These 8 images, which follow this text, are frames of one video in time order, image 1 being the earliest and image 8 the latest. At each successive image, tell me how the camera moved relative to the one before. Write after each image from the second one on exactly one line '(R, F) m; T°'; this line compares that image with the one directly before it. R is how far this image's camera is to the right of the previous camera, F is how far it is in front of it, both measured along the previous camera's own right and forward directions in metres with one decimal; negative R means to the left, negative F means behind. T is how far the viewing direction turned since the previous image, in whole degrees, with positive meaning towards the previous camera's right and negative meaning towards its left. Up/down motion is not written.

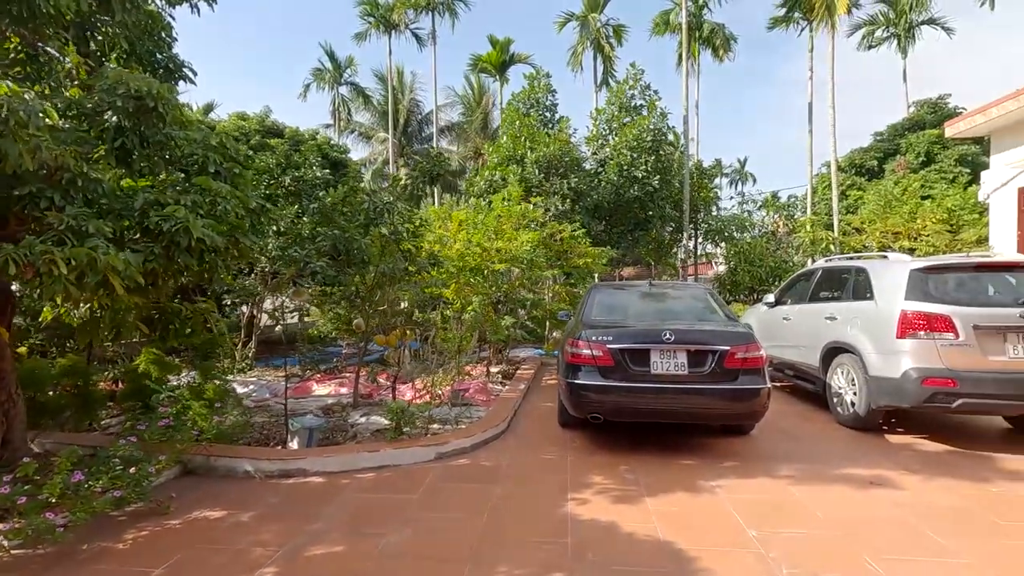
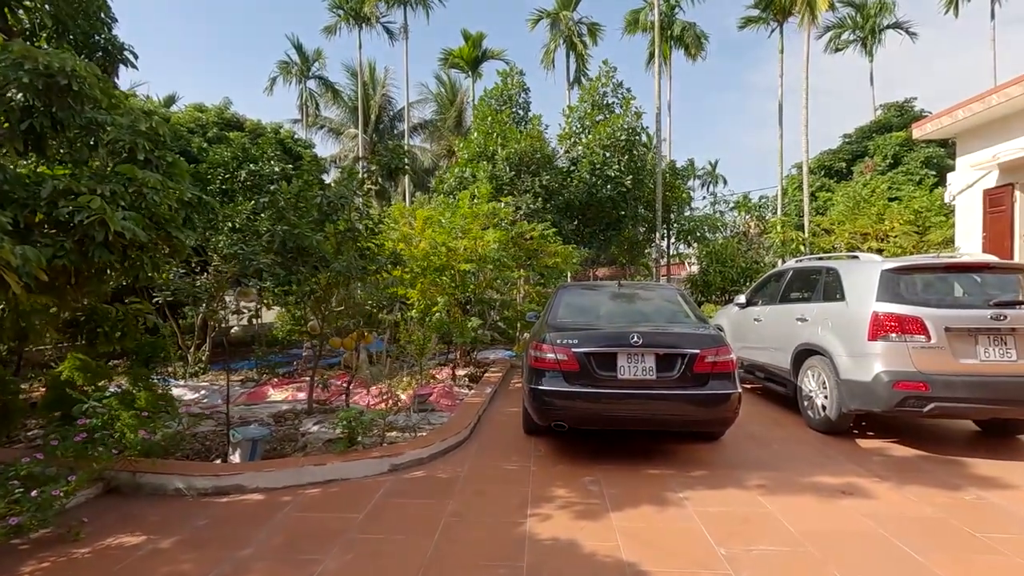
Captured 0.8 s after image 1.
(+0.1, +0.2) m; +3°
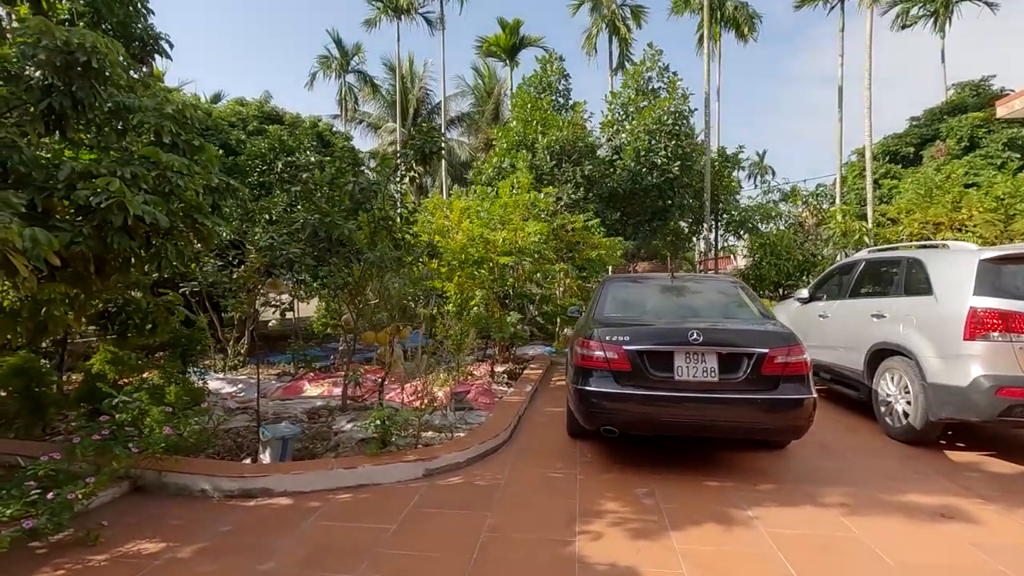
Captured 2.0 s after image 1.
(-0.1, +0.3) m; -4°
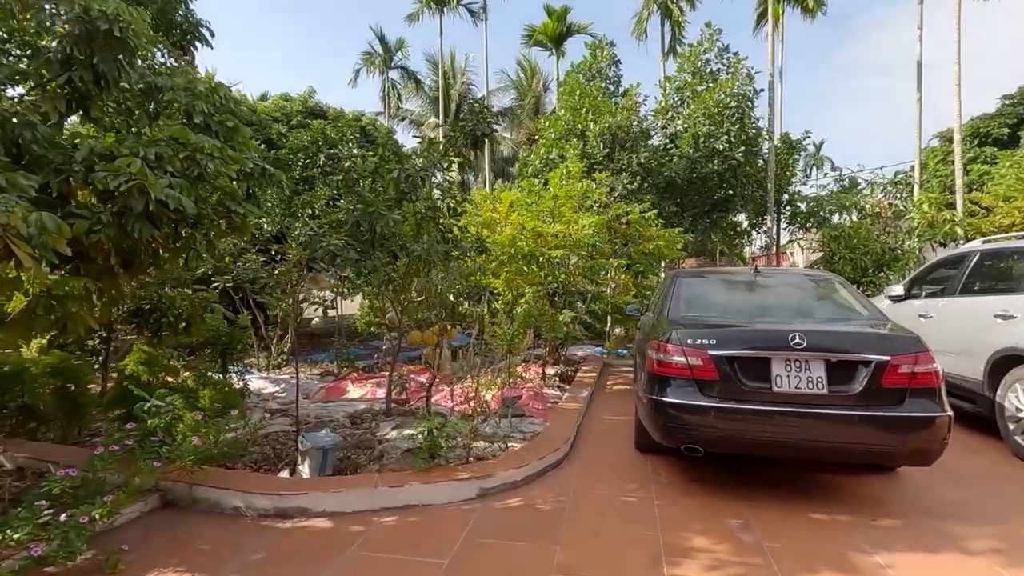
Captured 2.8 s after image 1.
(-0.2, +0.5) m; -4°
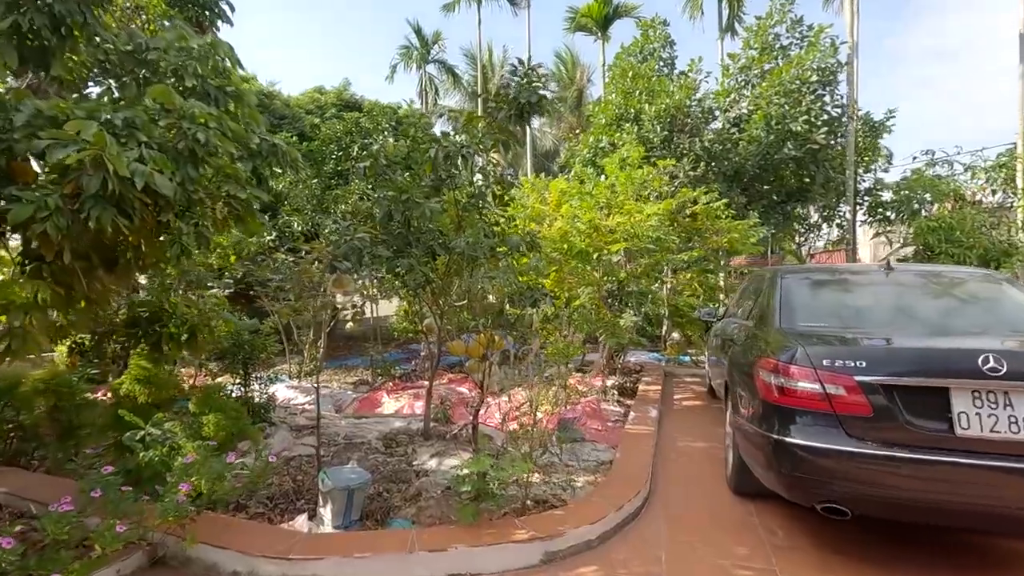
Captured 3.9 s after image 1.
(-0.2, +0.7) m; -4°
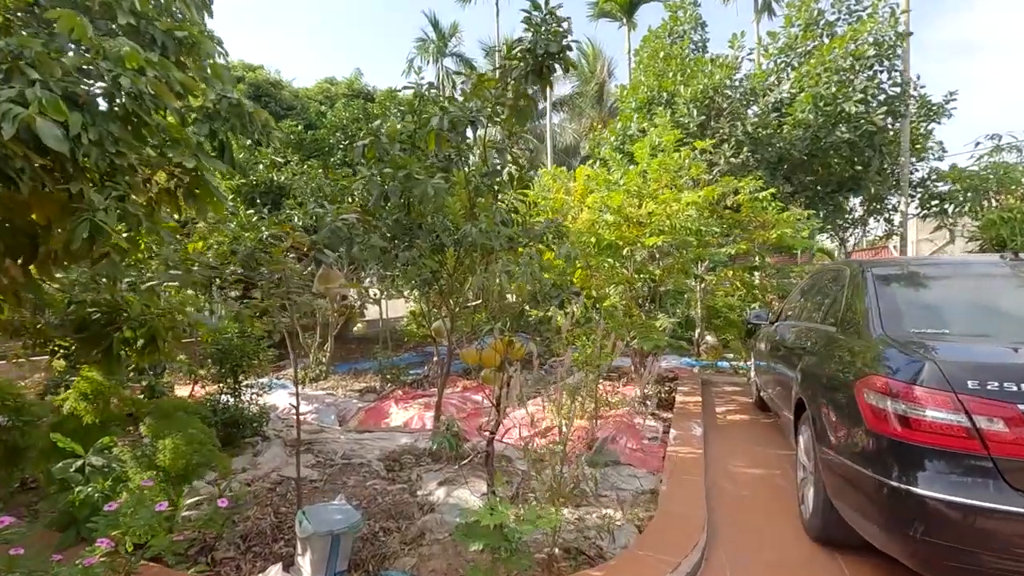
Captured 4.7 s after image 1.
(0.0, +0.6) m; -2°
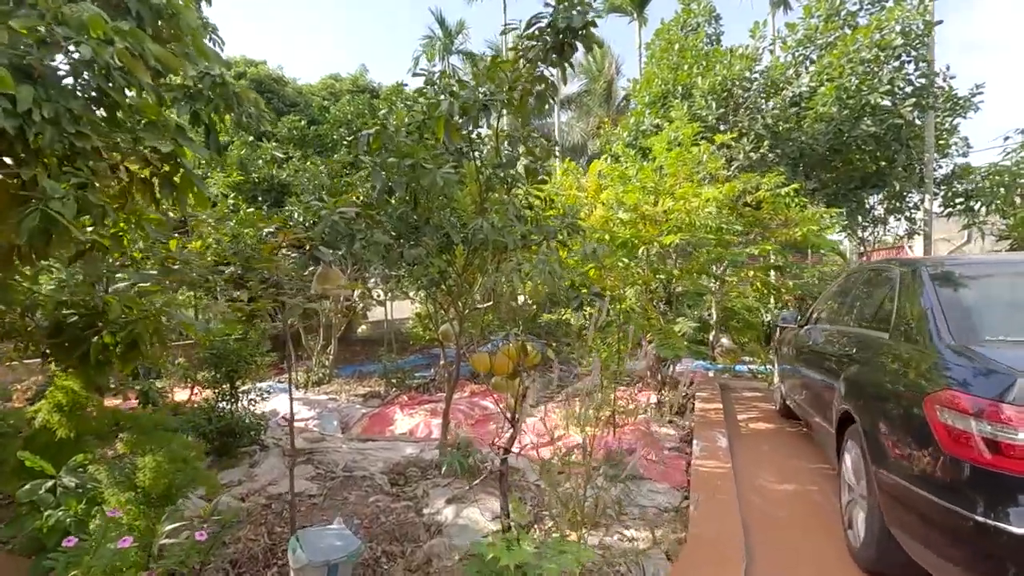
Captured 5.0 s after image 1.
(0.0, +0.2) m; -1°
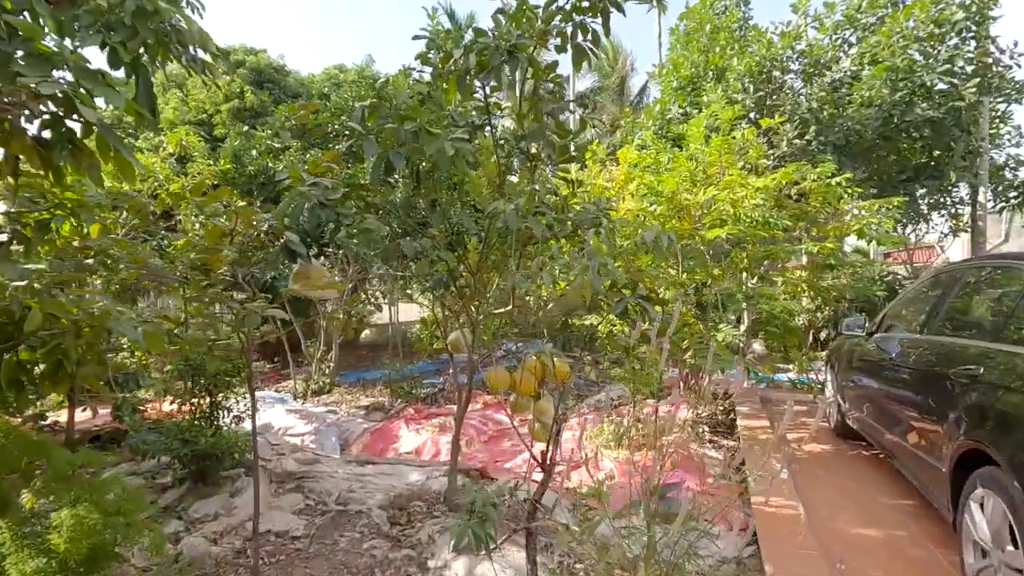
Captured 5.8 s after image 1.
(-0.1, +0.6) m; -1°
